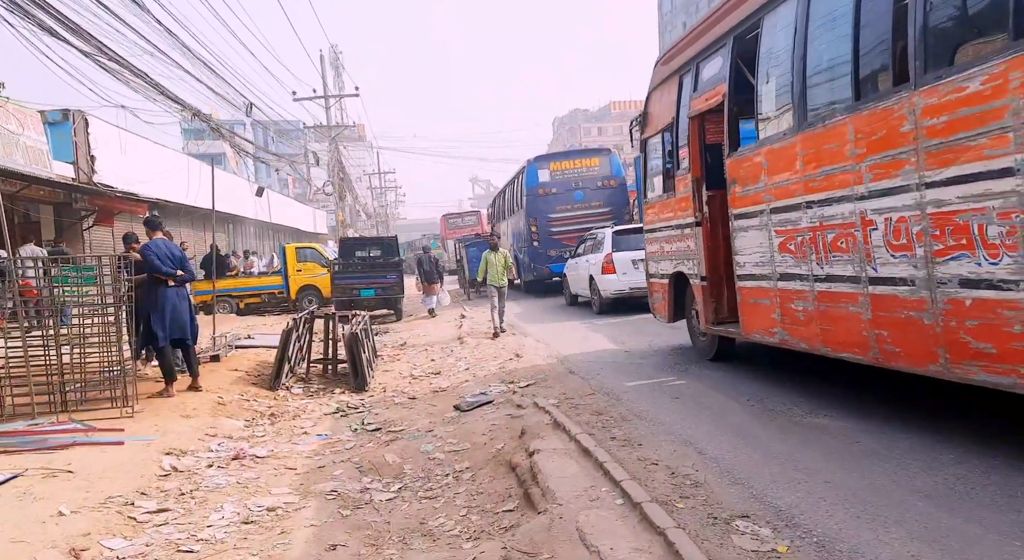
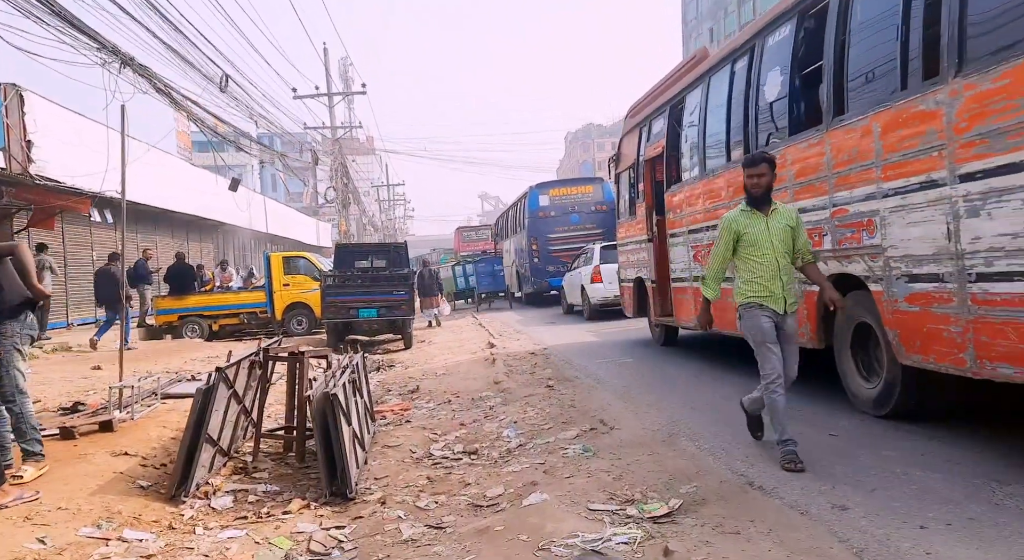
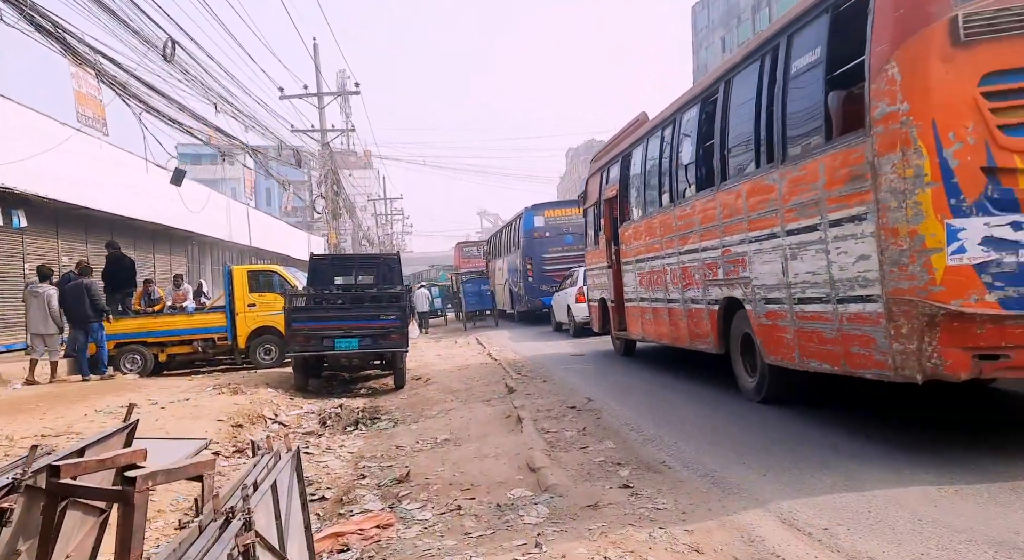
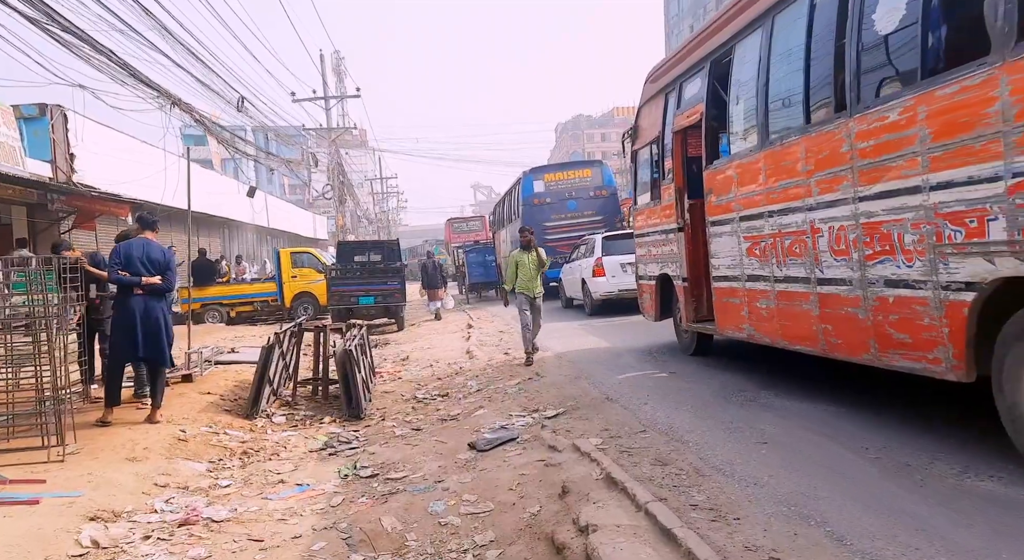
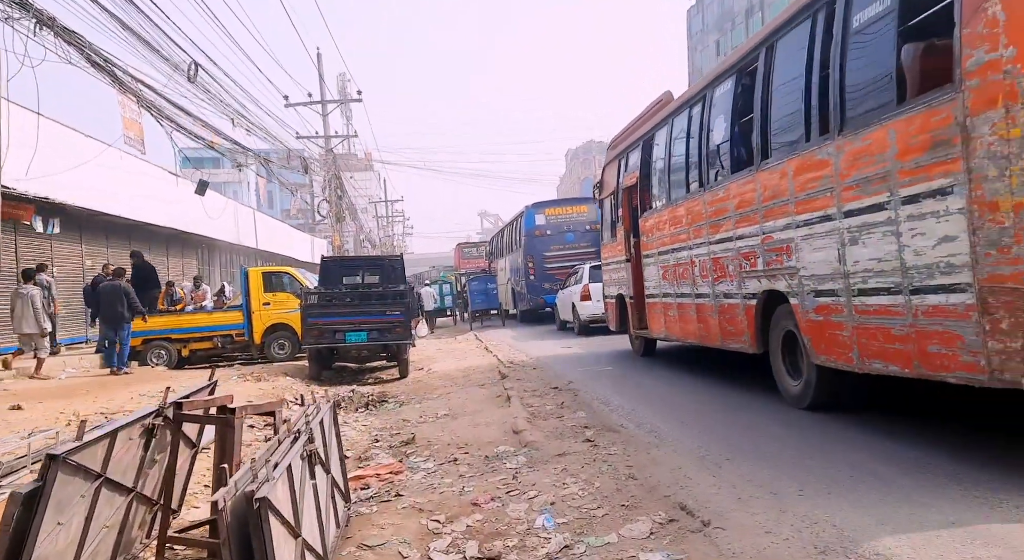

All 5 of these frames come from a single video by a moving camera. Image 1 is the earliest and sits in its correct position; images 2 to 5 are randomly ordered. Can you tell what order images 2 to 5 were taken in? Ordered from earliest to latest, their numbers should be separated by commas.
4, 2, 5, 3
